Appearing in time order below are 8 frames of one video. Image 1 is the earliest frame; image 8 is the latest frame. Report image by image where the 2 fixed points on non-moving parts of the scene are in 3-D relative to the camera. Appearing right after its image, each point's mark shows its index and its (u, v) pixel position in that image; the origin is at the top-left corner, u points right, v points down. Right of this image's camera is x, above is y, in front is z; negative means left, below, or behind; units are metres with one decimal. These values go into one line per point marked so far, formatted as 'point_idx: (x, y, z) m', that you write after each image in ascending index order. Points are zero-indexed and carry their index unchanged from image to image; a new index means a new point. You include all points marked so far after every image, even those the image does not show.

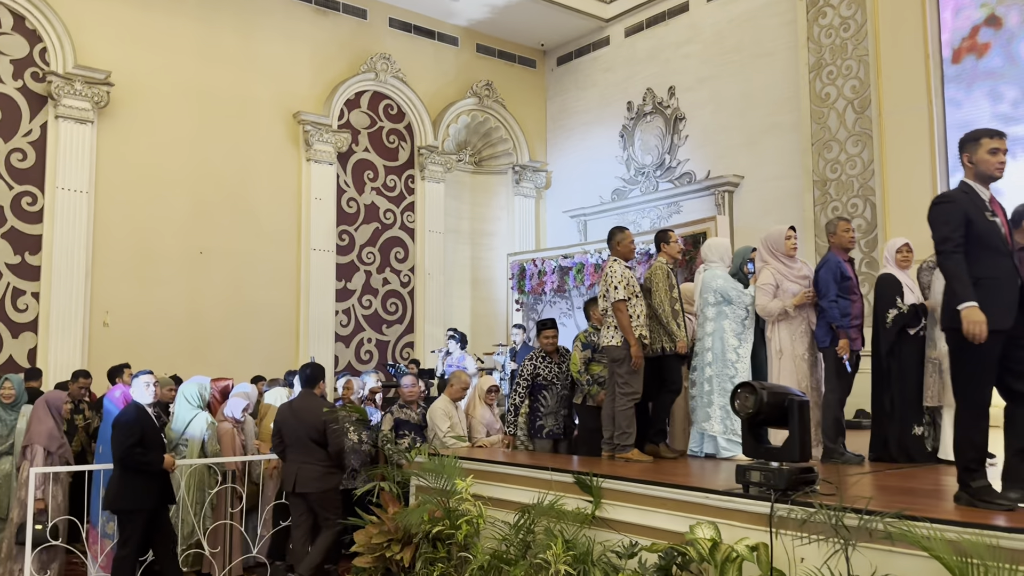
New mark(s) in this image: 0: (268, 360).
0: (-2.8, -0.8, +9.6) m
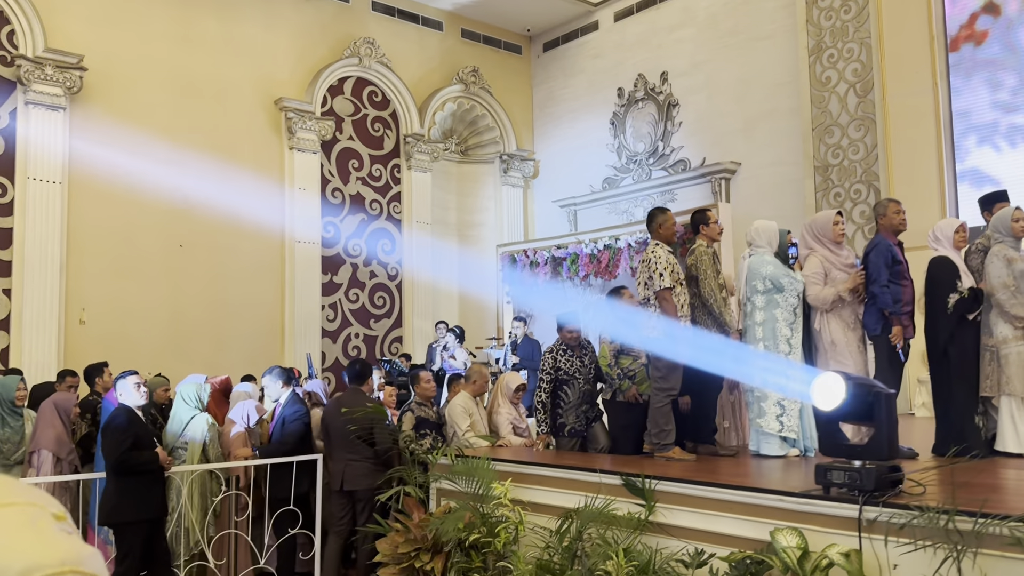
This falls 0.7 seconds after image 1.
0: (-2.8, -0.7, +9.2) m
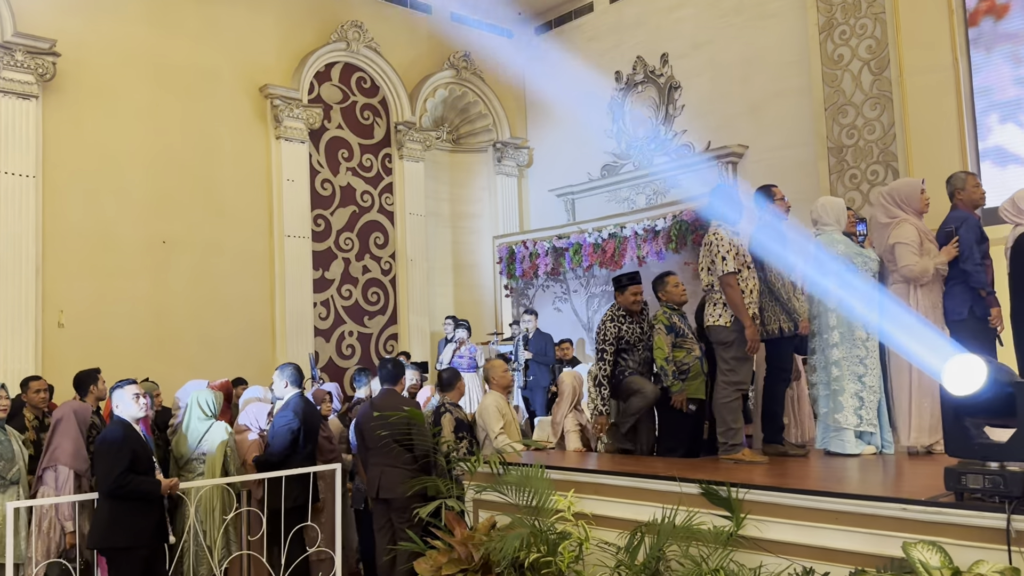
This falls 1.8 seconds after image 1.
0: (-2.8, -0.7, +8.7) m
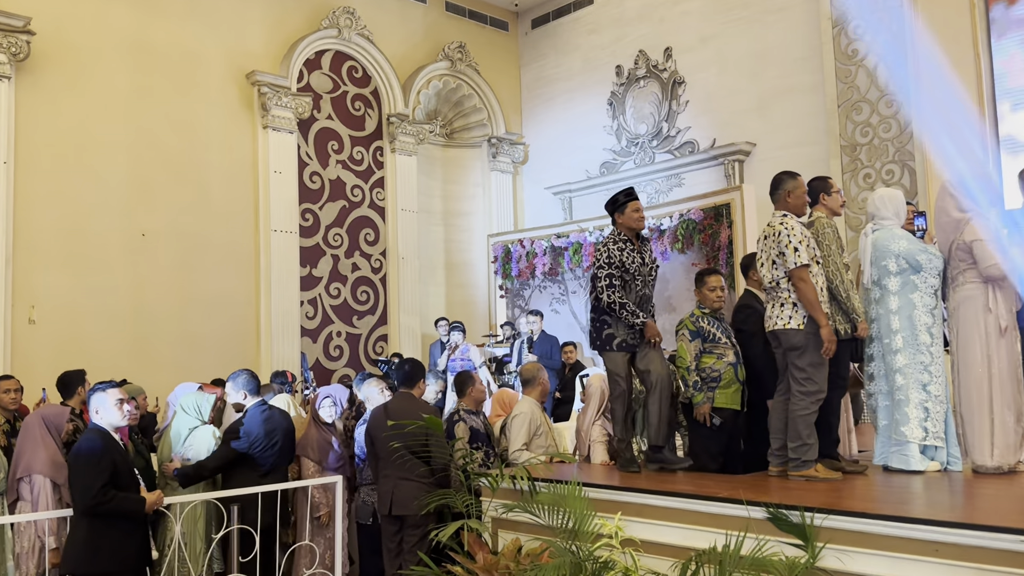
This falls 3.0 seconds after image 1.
0: (-2.8, -0.7, +8.3) m
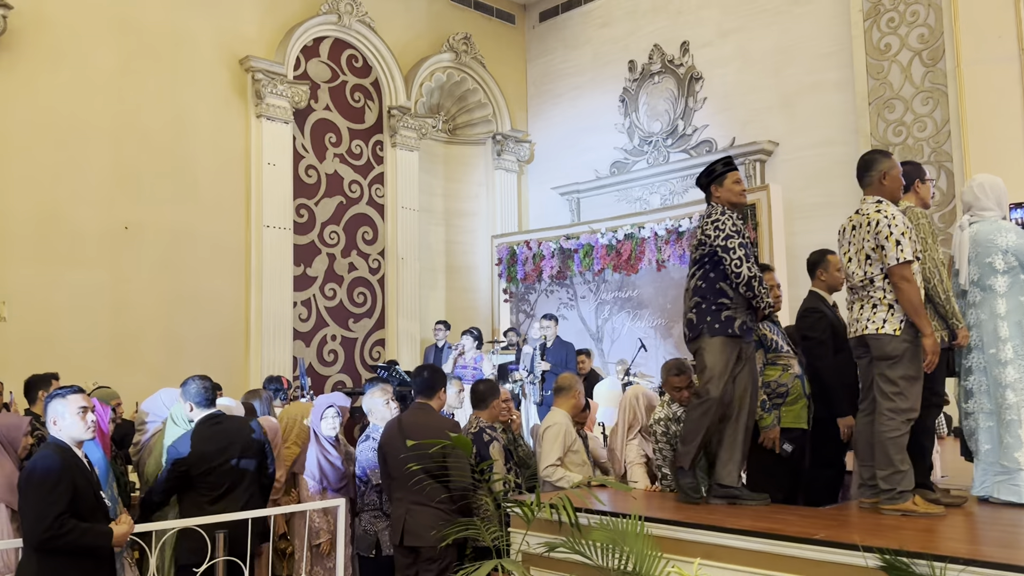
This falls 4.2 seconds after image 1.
0: (-2.7, -0.7, +7.7) m
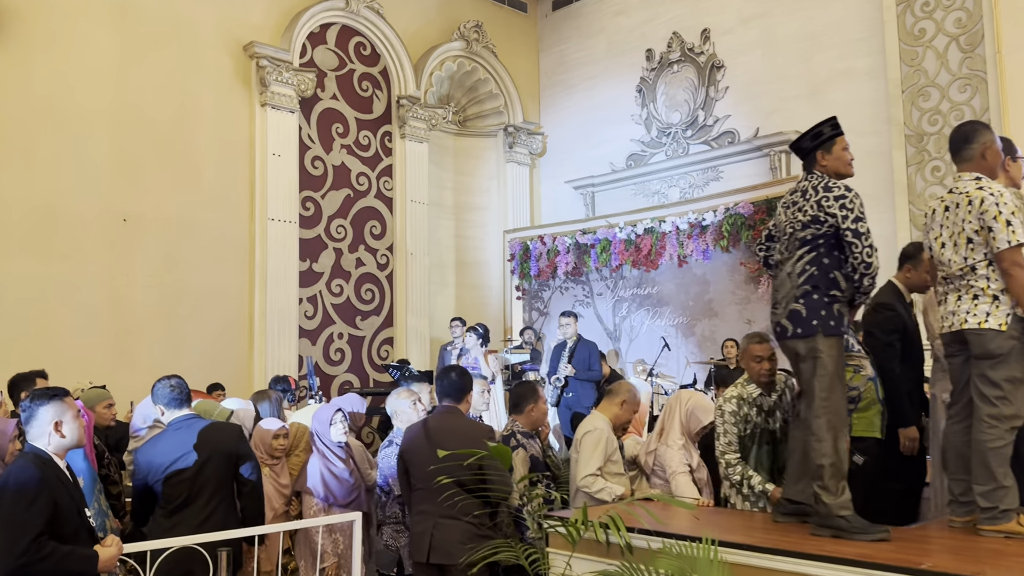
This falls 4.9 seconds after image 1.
0: (-2.6, -0.6, +7.4) m
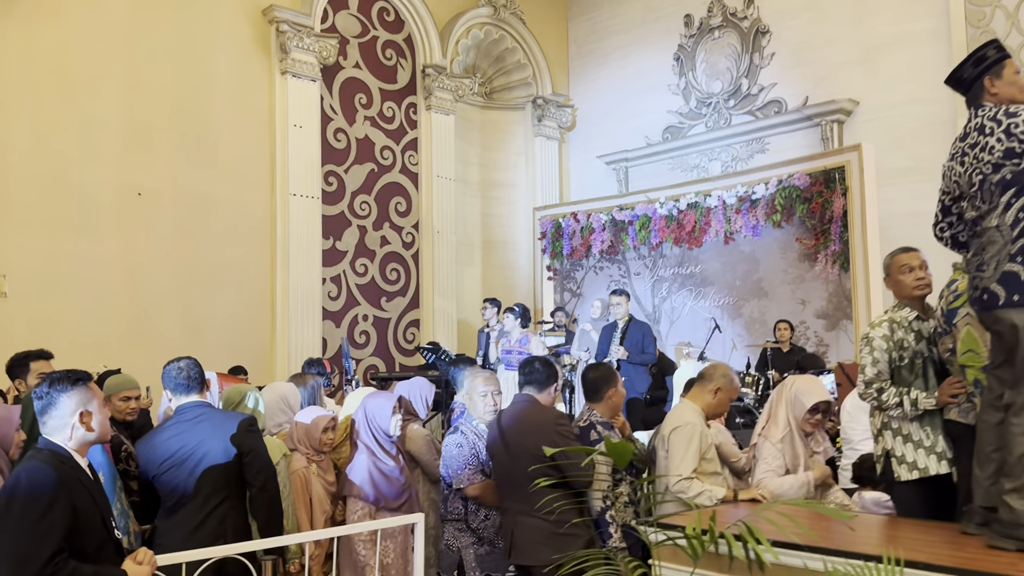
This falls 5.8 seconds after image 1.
0: (-2.3, -0.5, +7.0) m
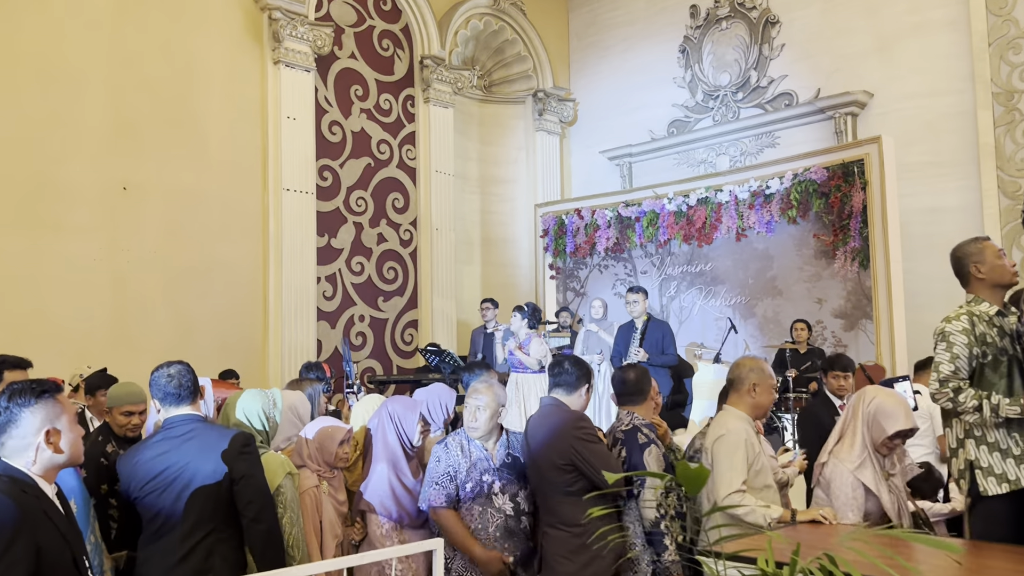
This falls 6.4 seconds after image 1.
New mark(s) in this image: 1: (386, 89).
0: (-2.2, -0.5, +6.6) m
1: (-1.2, +1.9, +8.1) m
